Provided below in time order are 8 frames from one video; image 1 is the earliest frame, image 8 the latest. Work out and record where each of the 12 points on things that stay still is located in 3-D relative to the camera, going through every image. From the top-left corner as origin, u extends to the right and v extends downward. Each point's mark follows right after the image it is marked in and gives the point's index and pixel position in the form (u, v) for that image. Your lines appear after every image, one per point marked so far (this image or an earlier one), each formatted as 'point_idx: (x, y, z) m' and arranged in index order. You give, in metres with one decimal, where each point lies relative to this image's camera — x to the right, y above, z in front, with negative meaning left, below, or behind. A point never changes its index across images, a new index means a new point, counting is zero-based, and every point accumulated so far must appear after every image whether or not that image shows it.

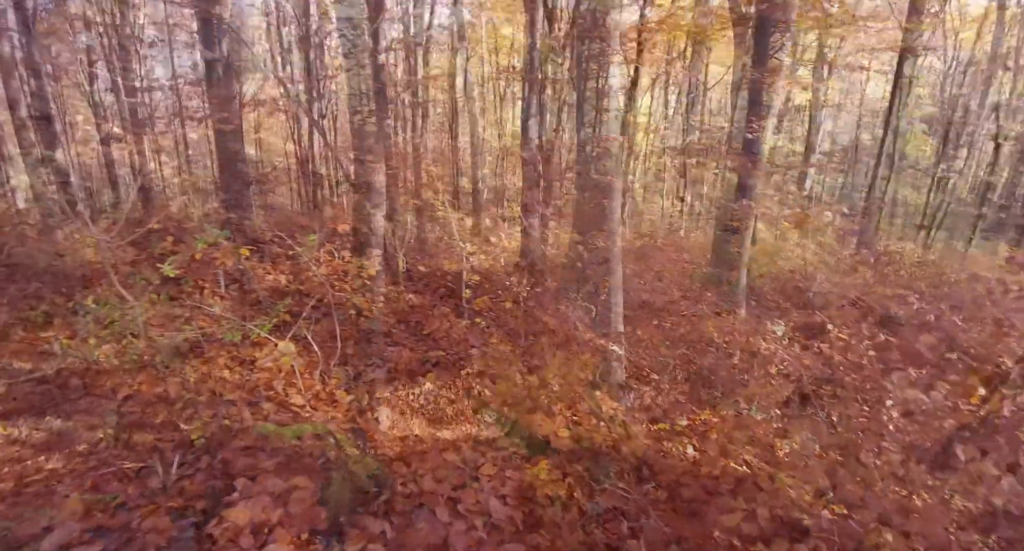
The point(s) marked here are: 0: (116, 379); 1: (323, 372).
0: (-6.2, -1.6, +8.4) m
1: (-3.2, -1.8, +8.9) m
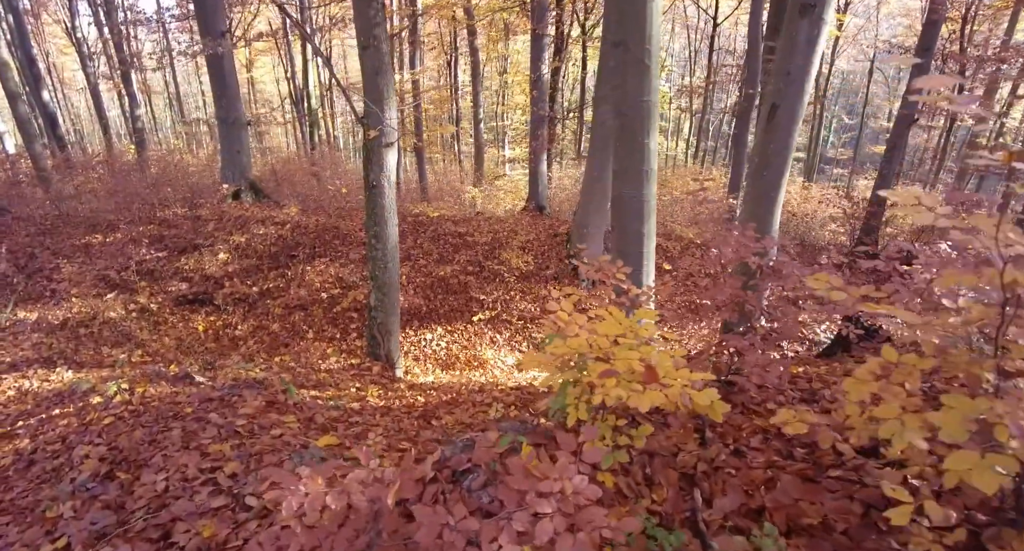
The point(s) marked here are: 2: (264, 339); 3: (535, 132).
0: (-5.9, -0.8, +8.2) m
1: (-2.9, -1.0, +8.8) m
2: (-4.0, -1.0, +8.5) m
3: (+0.5, +3.9, +14.6) m
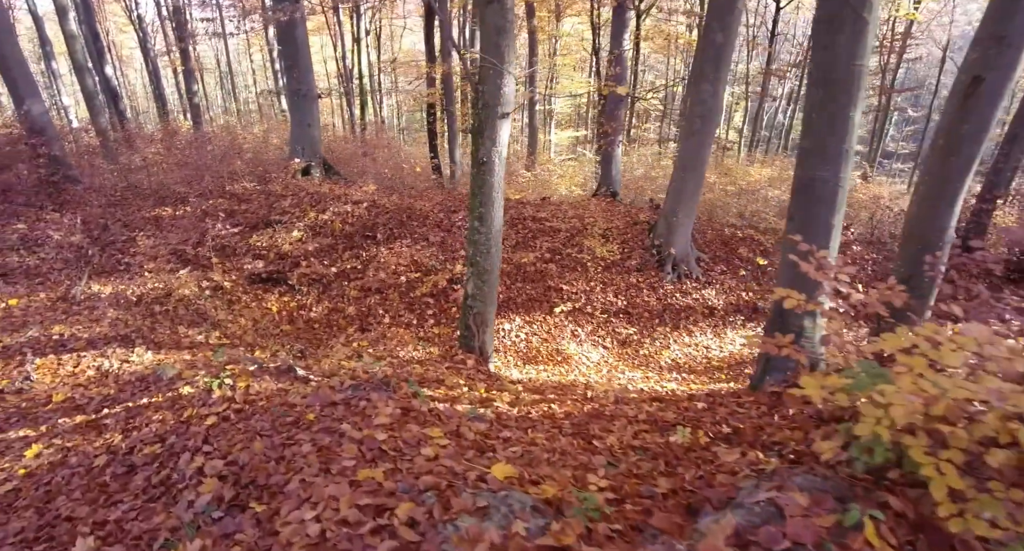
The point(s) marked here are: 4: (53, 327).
0: (-4.4, -0.4, +7.7) m
1: (-1.4, -0.7, +8.1) m
2: (-2.5, -0.7, +7.9) m
3: (+2.5, +4.1, +13.6) m
4: (-5.9, -0.7, +6.9) m
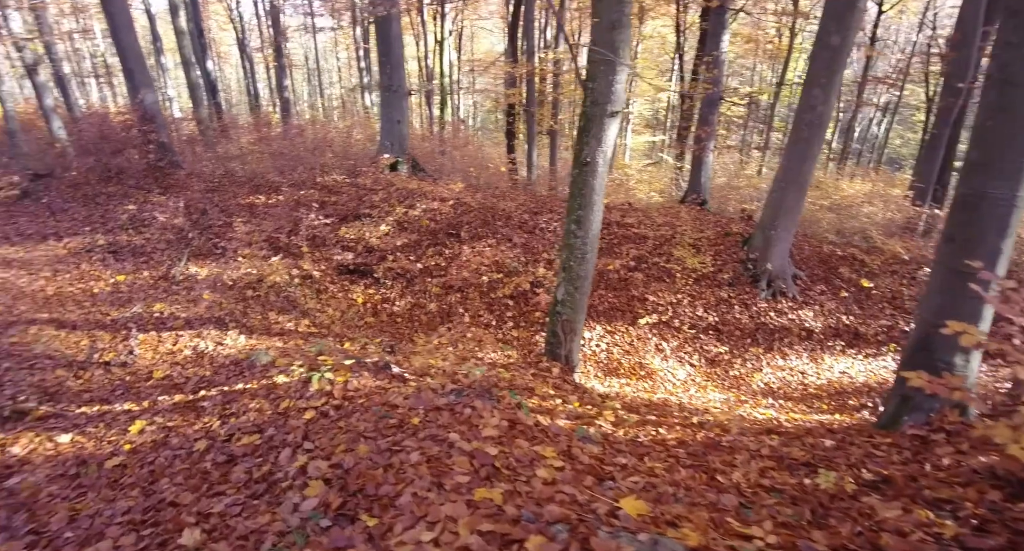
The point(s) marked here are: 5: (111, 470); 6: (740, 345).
0: (-3.2, -0.3, +7.8) m
1: (-0.2, -0.7, +7.9) m
2: (-1.3, -0.6, +7.8) m
3: (+4.6, +3.8, +12.9) m
4: (-4.7, -0.4, +7.2) m
5: (-3.0, -1.5, +4.1) m
6: (+3.9, -1.2, +9.2) m
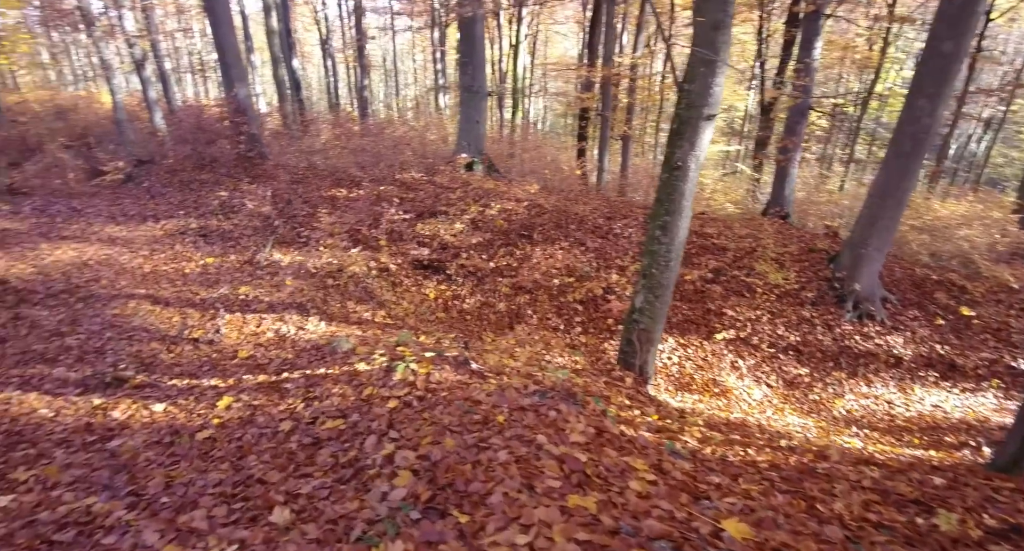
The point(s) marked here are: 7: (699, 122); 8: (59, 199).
0: (-2.2, -0.1, +8.0) m
1: (+0.8, -0.8, +7.7) m
2: (-0.3, -0.6, +7.8) m
3: (+6.3, +3.4, +12.3) m
4: (-3.7, -0.2, +7.5) m
5: (-2.4, -1.3, +4.3) m
6: (+5.0, -1.5, +8.7) m
7: (+1.8, +1.5, +5.3) m
8: (-8.8, +1.5, +10.6) m
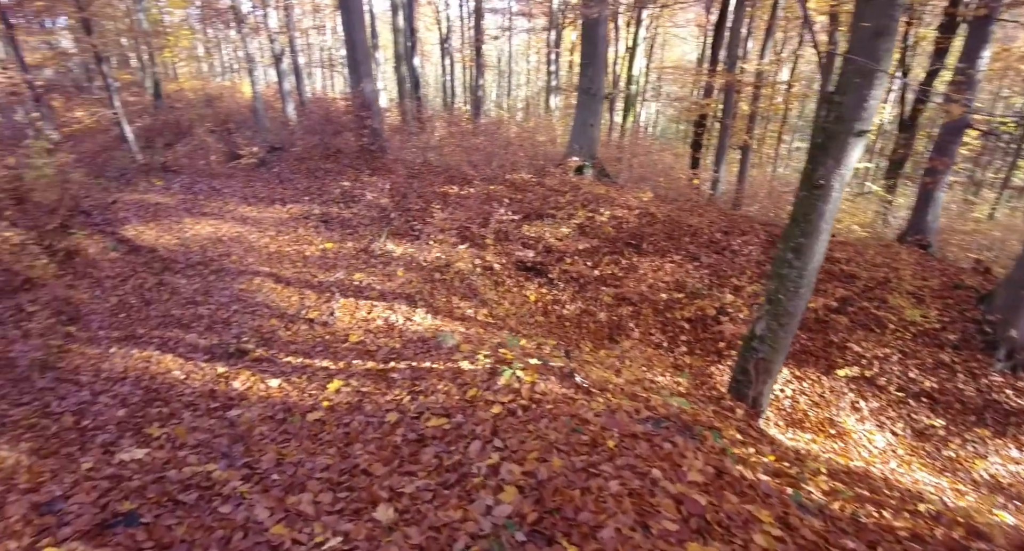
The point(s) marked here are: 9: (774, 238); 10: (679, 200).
0: (-0.7, -0.1, +8.0) m
1: (+2.2, -1.0, +7.3) m
2: (+1.1, -0.7, +7.6) m
3: (+8.7, +2.7, +10.9) m
4: (-2.3, 0.0, +7.8) m
5: (-1.6, -1.2, +4.4) m
6: (+6.4, -2.1, +7.6) m
7: (+3.0, +1.2, +4.7) m
8: (-6.6, +2.1, +11.6) m
9: (+4.2, +0.6, +8.7) m
10: (+3.2, +1.5, +10.7) m
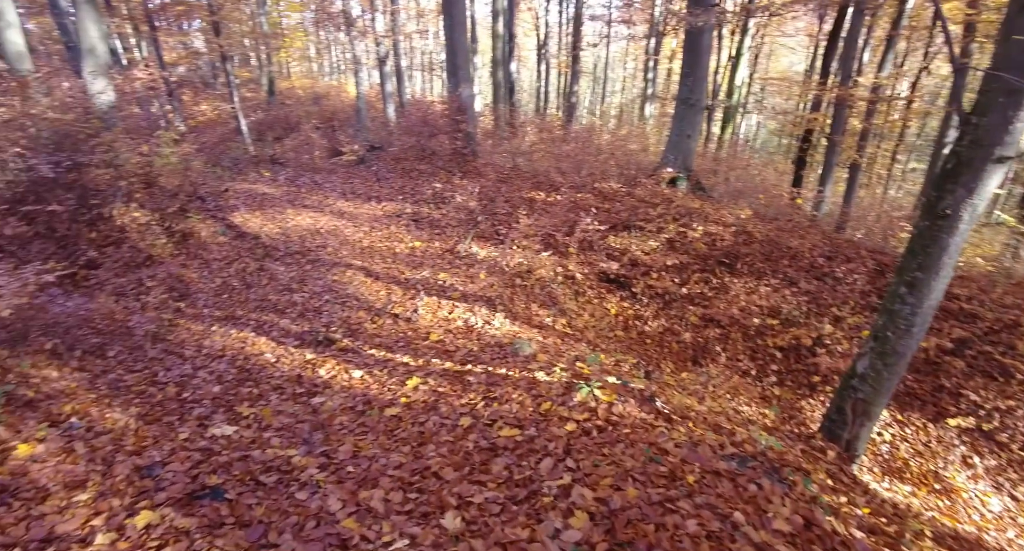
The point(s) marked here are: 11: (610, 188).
0: (+0.5, -0.2, +7.9) m
1: (+3.1, -1.3, +6.8) m
2: (+2.2, -1.0, +7.2) m
3: (+10.4, +1.8, +9.4) m
4: (-1.1, 0.0, +8.0) m
5: (-1.0, -1.2, +4.5) m
6: (+7.2, -2.7, +6.5) m
7: (+3.7, +0.9, +4.2) m
8: (-4.7, +2.4, +12.4) m
9: (+5.5, +0.1, +7.9) m
10: (+4.8, +1.1, +10.0) m
11: (+1.8, +1.7, +10.4) m
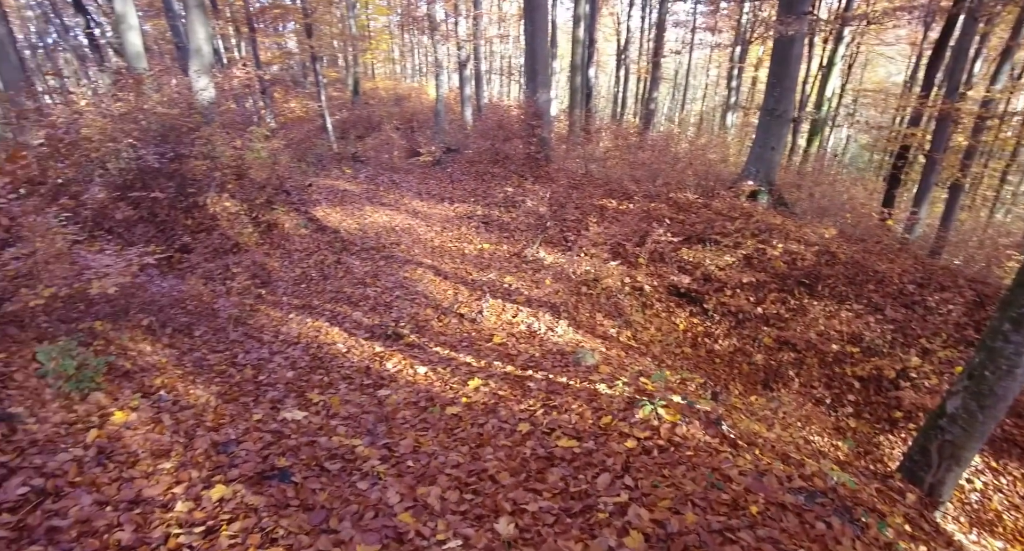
0: (+1.4, -0.3, +7.8) m
1: (+3.9, -1.6, +6.4) m
2: (+3.0, -1.2, +6.9) m
3: (+11.5, +1.0, +8.2) m
4: (-0.1, 0.0, +8.0) m
5: (-0.5, -1.2, +4.5) m
6: (+7.8, -3.2, +5.6) m
7: (+4.3, +0.6, +3.7) m
8: (-3.1, +2.5, +12.8) m
9: (+6.4, -0.3, +7.2) m
10: (+6.0, +0.6, +9.4) m
11: (+3.2, +1.4, +10.1) m
